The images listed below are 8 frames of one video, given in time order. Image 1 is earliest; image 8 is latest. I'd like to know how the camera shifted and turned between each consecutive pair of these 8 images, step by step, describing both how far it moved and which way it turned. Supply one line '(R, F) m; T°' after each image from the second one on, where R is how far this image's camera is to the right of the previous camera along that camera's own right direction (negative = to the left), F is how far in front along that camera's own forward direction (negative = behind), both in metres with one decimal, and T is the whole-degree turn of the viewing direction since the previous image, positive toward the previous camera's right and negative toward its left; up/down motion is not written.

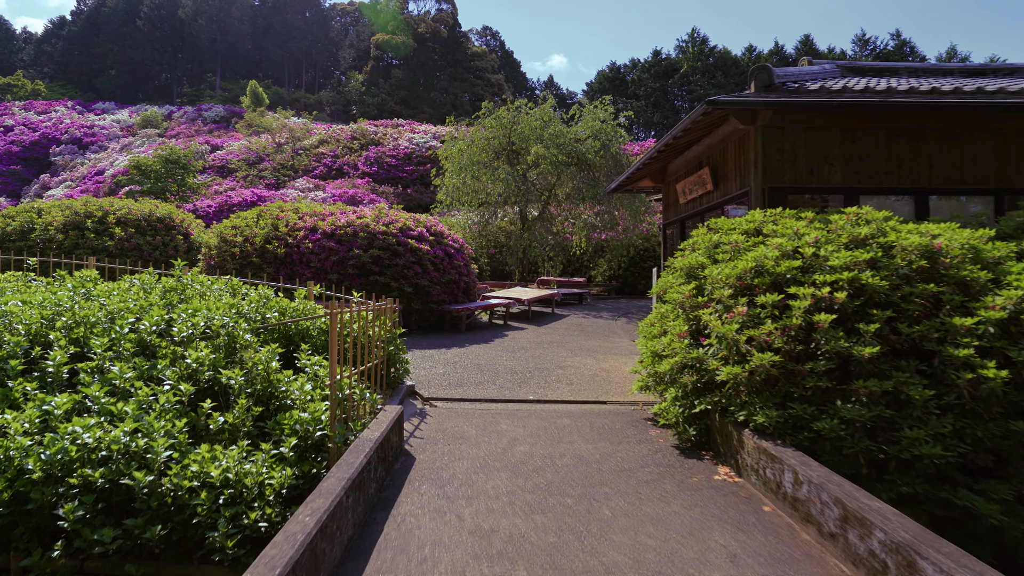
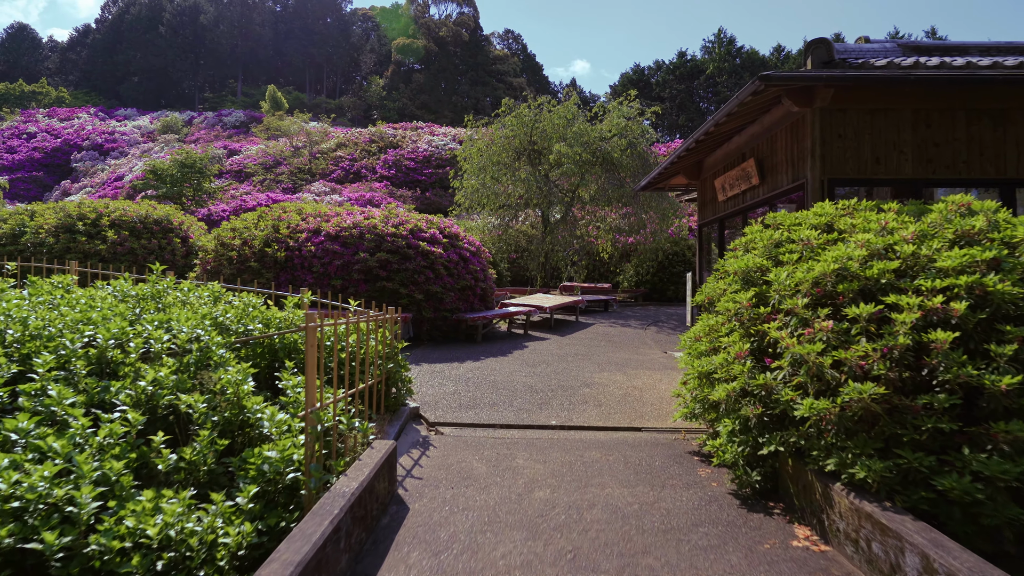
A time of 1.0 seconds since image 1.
(0.0, +0.7) m; -2°
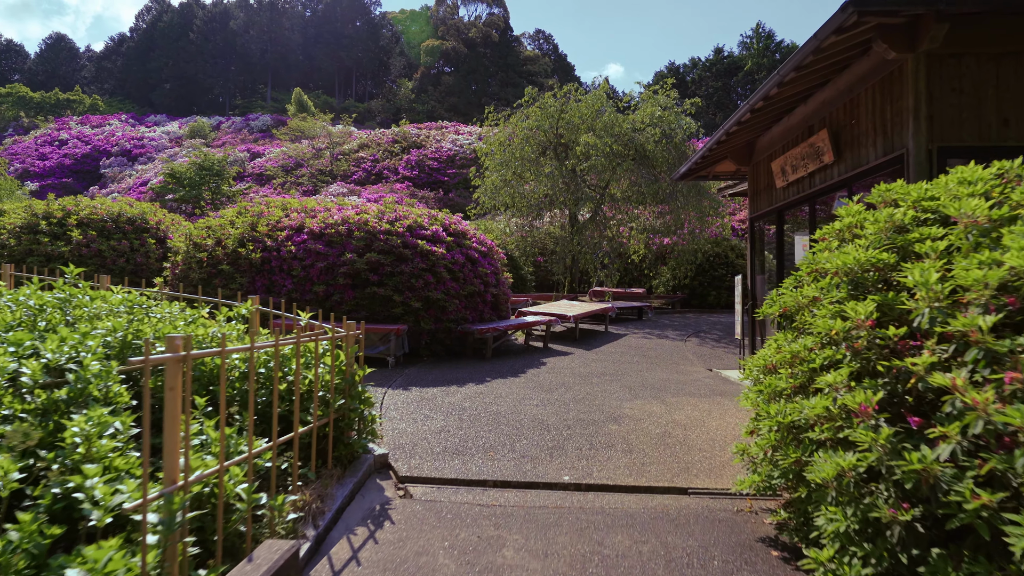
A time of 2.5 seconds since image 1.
(+0.2, +1.2) m; -3°
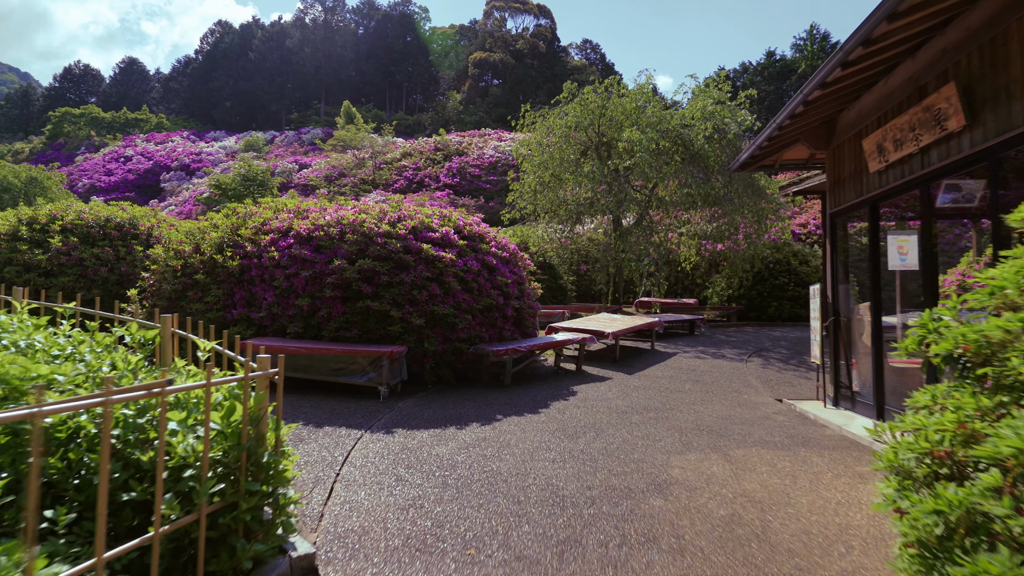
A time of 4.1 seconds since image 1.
(+0.2, +1.2) m; -5°
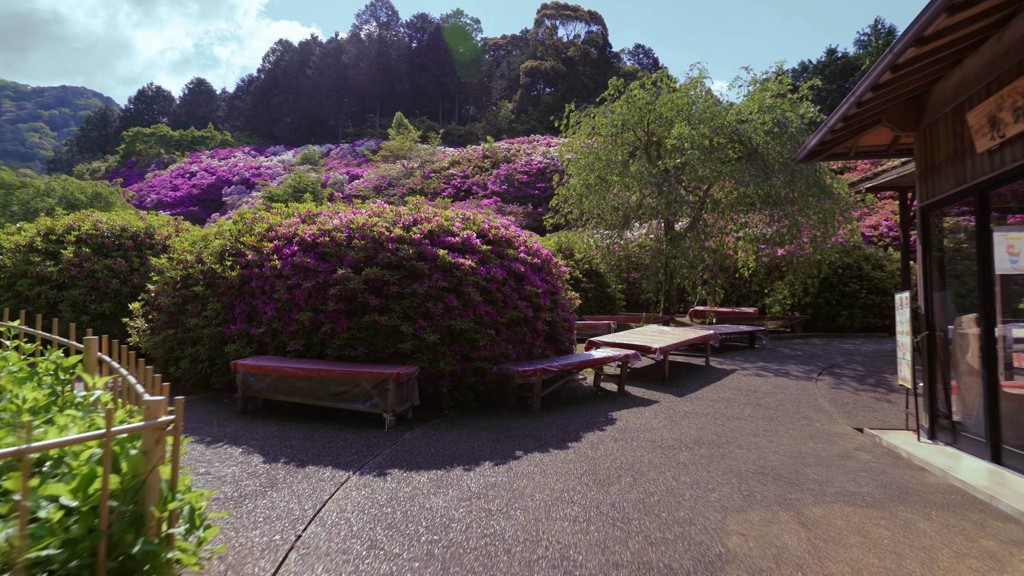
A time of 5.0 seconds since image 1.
(+0.2, +0.7) m; -5°
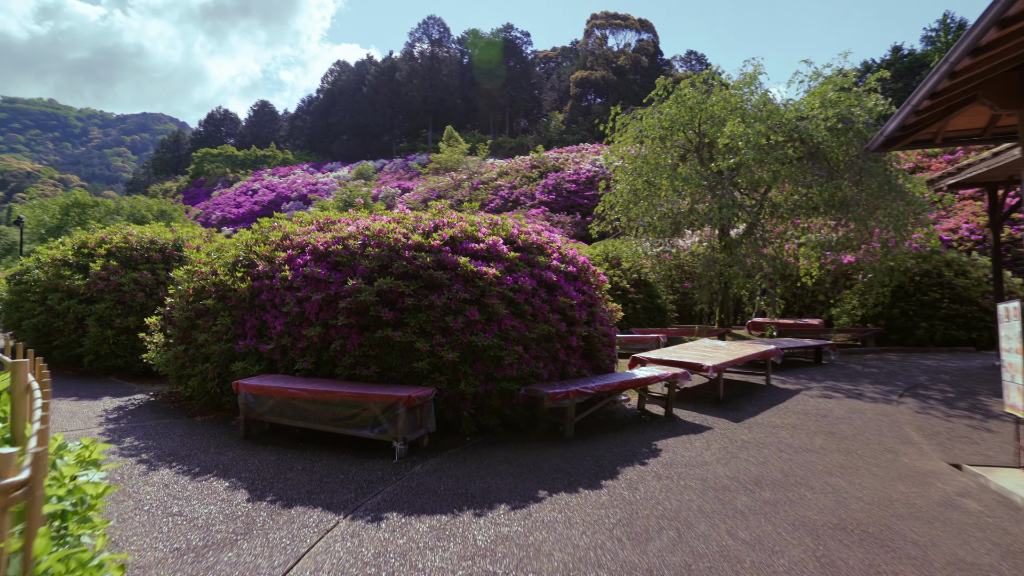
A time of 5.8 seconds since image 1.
(+0.2, +0.6) m; -5°
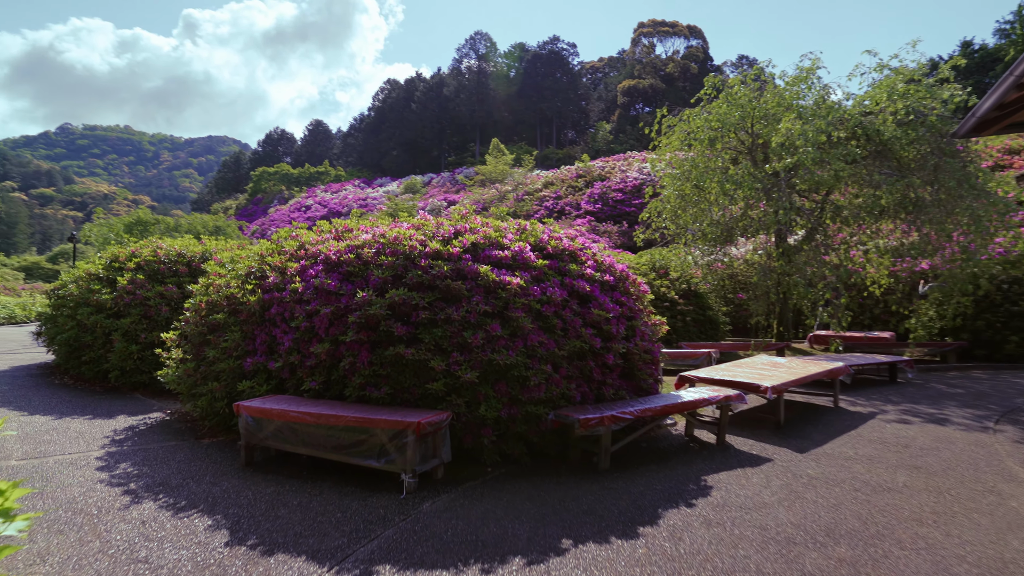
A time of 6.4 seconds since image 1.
(+0.2, +0.5) m; -5°
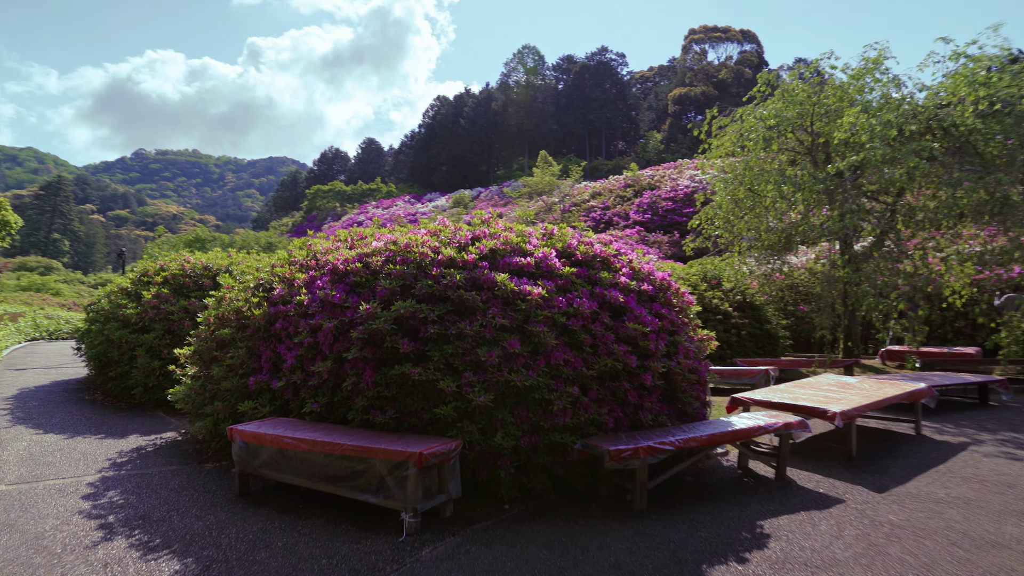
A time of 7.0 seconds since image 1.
(+0.2, +0.5) m; -5°
